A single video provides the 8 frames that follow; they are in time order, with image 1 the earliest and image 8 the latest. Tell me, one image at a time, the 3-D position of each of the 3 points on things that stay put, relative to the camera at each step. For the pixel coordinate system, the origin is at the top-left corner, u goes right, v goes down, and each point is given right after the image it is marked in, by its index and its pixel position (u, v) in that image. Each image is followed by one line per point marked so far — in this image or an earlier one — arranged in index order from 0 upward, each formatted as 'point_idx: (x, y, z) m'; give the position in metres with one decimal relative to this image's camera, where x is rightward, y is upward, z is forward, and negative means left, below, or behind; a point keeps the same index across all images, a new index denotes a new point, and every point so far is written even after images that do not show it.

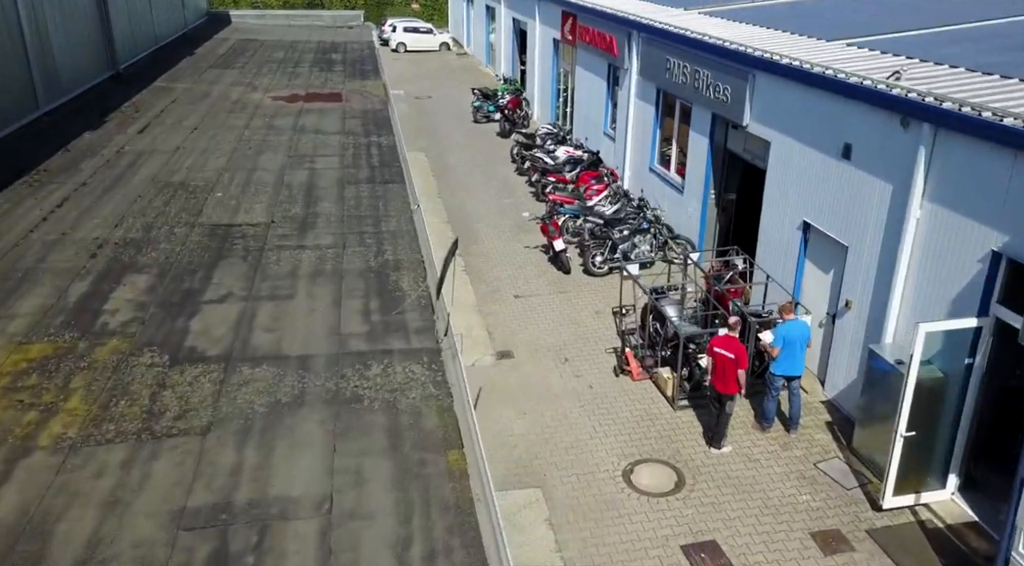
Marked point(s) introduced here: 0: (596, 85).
0: (+1.7, +4.1, +18.5) m
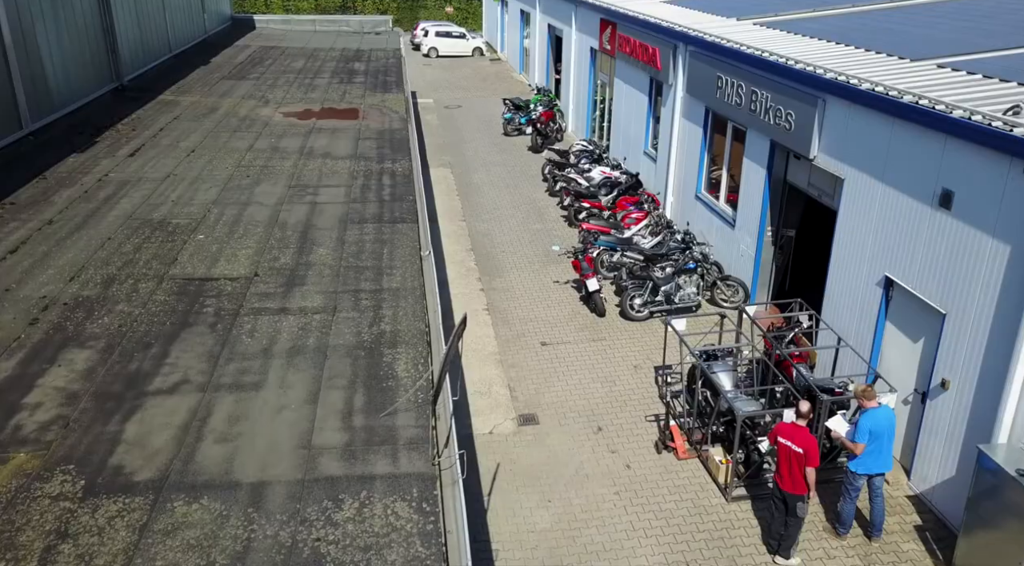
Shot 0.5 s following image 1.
0: (+2.4, +3.5, +17.1) m
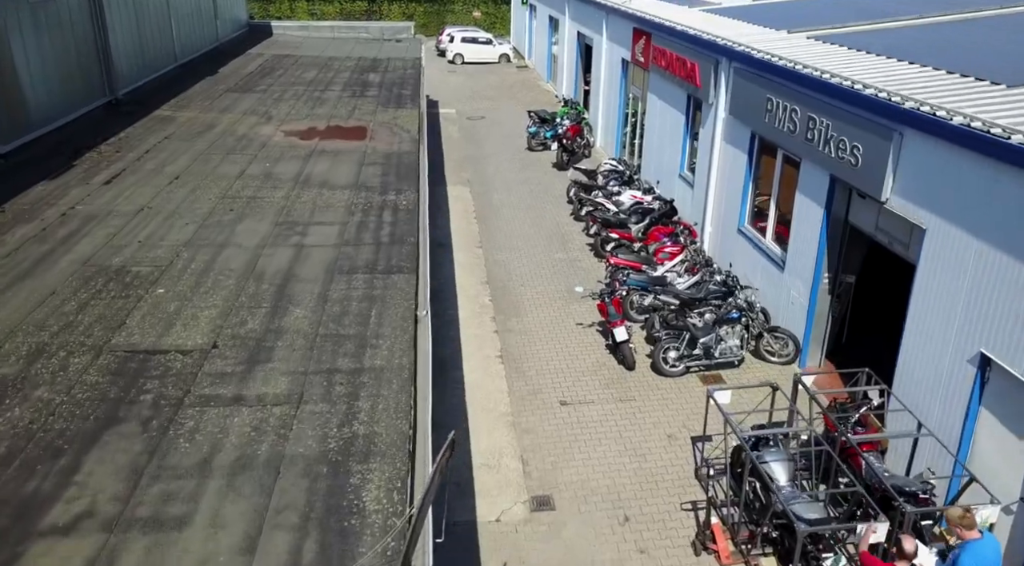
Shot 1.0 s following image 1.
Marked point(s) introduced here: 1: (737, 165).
0: (+2.8, +2.9, +15.7) m
1: (+3.1, +1.6, +12.5) m
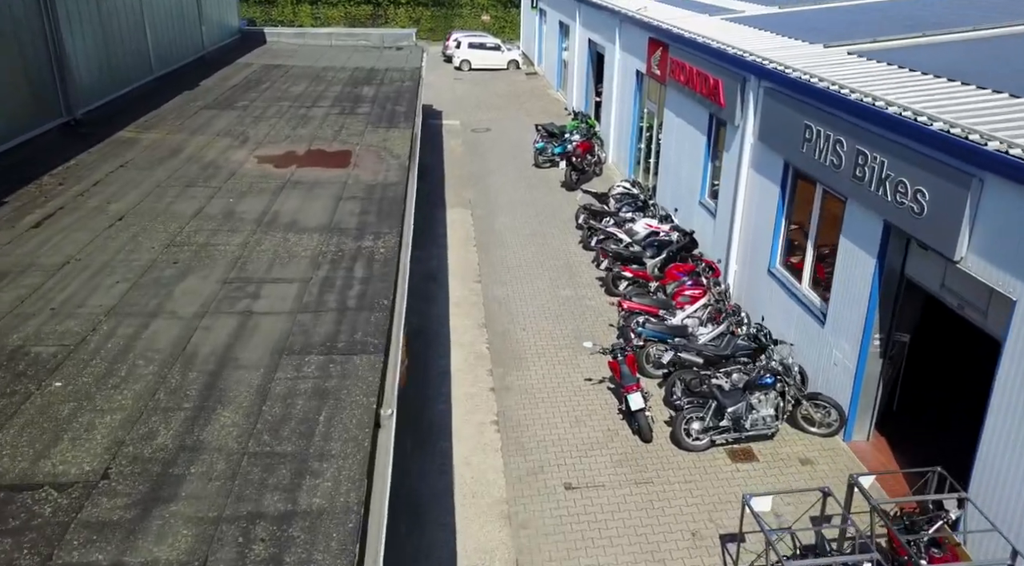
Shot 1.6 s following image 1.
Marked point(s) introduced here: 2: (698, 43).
0: (+2.8, +2.3, +14.3) m
1: (+3.1, +1.0, +11.0) m
2: (+2.7, +3.5, +13.1) m
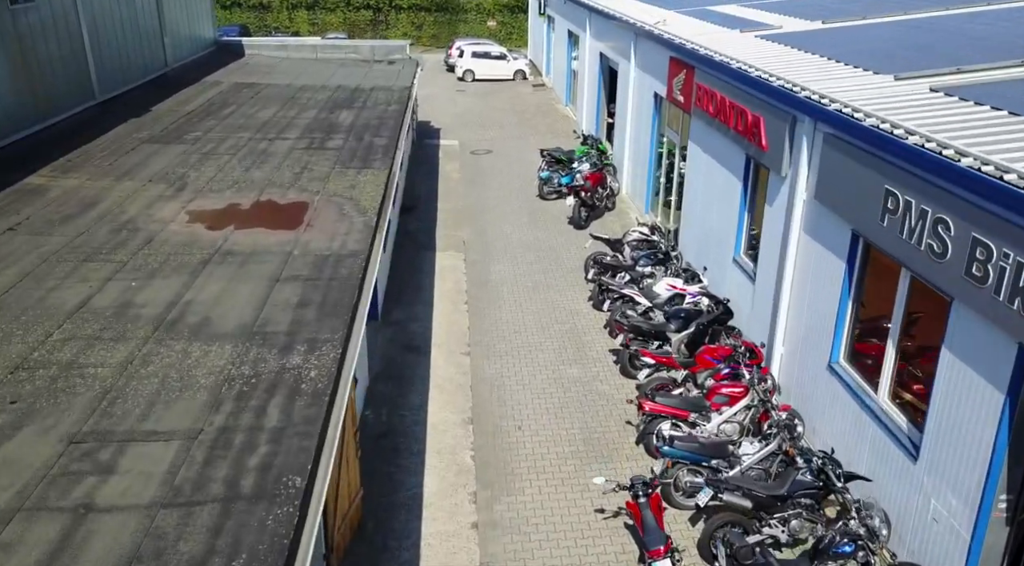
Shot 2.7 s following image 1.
0: (+2.8, +1.4, +11.9) m
1: (+3.0, +0.1, +8.6) m
2: (+2.7, +2.6, +10.7) m
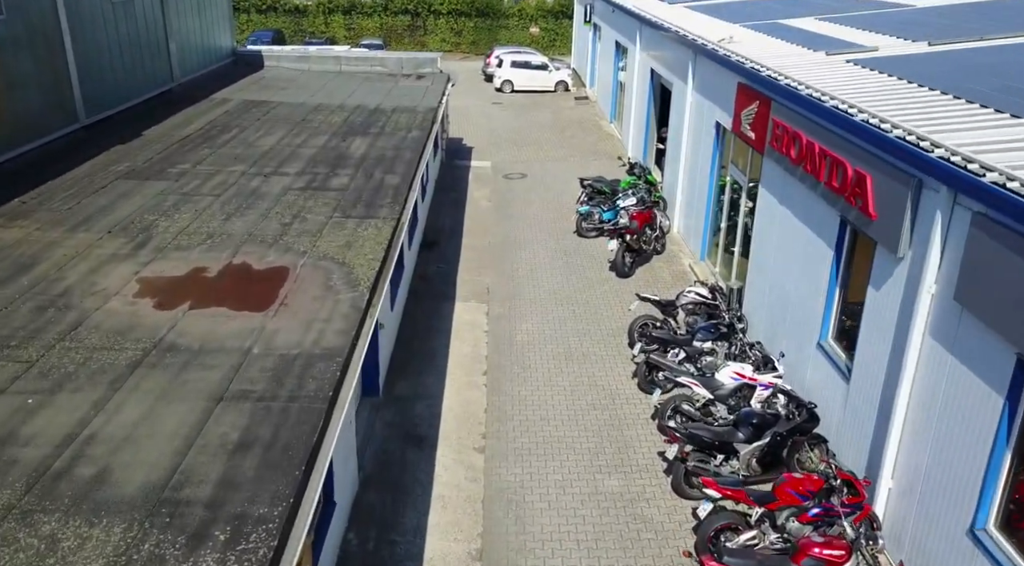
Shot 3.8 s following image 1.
0: (+3.1, +0.5, +9.7) m
1: (+3.2, -0.8, +6.4) m
2: (+3.0, +1.7, +8.6) m
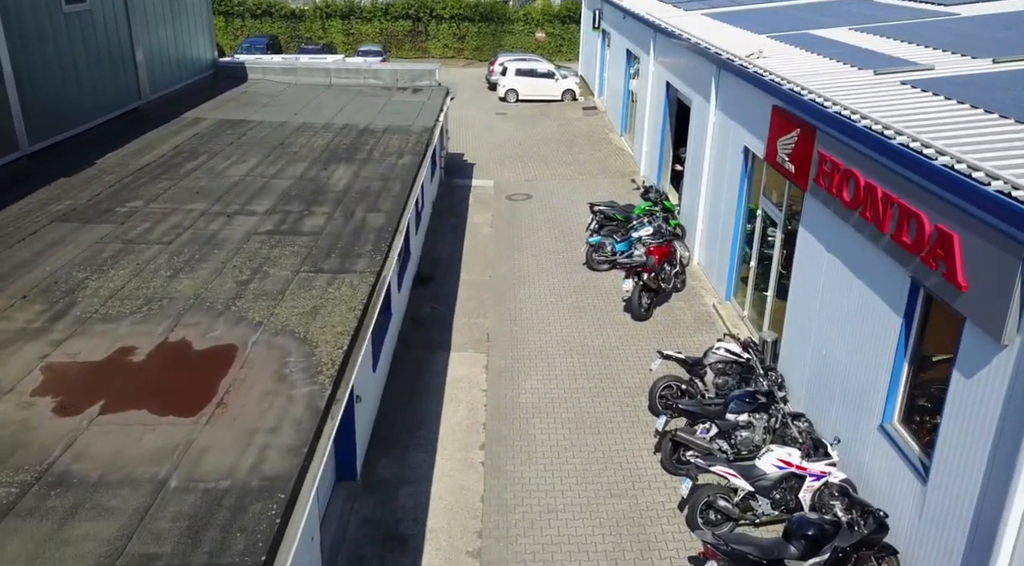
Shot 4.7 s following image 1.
0: (+3.1, -0.1, +8.2) m
1: (+3.2, -1.4, +4.8) m
2: (+3.0, +1.0, +7.0) m
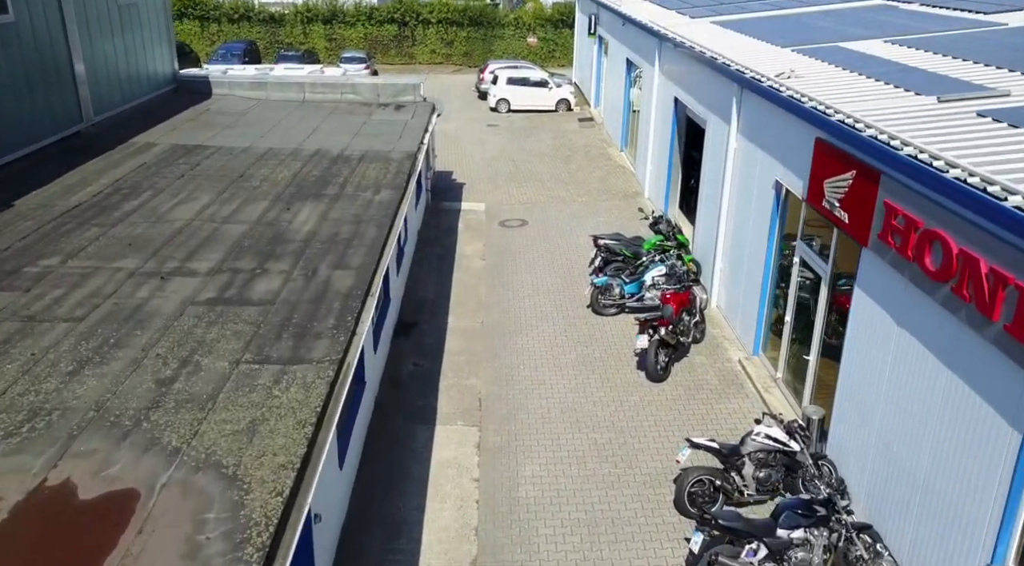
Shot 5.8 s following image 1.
0: (+3.1, -0.8, +6.4) m
1: (+3.2, -2.1, +3.1) m
2: (+3.0, +0.4, +5.3) m
